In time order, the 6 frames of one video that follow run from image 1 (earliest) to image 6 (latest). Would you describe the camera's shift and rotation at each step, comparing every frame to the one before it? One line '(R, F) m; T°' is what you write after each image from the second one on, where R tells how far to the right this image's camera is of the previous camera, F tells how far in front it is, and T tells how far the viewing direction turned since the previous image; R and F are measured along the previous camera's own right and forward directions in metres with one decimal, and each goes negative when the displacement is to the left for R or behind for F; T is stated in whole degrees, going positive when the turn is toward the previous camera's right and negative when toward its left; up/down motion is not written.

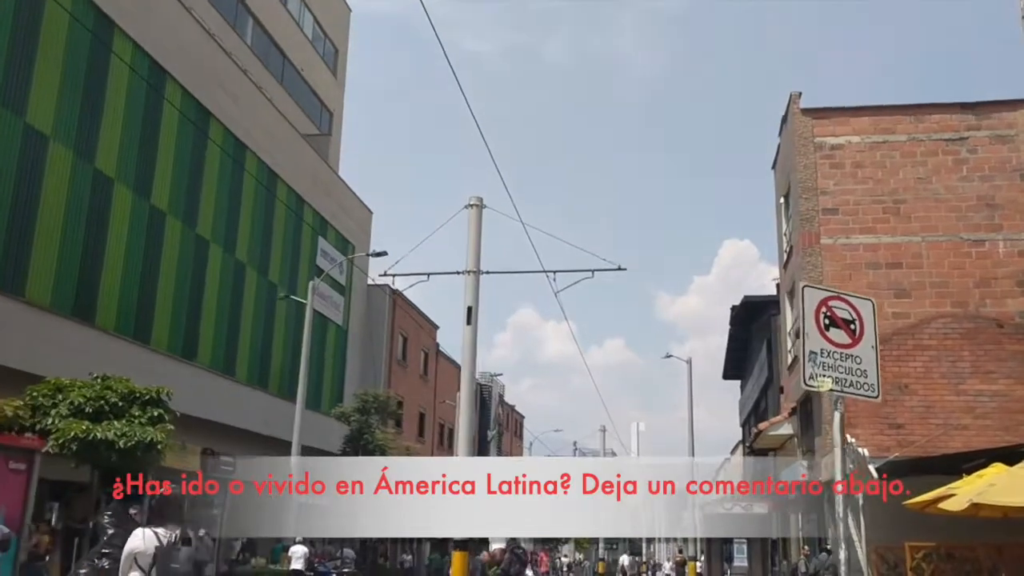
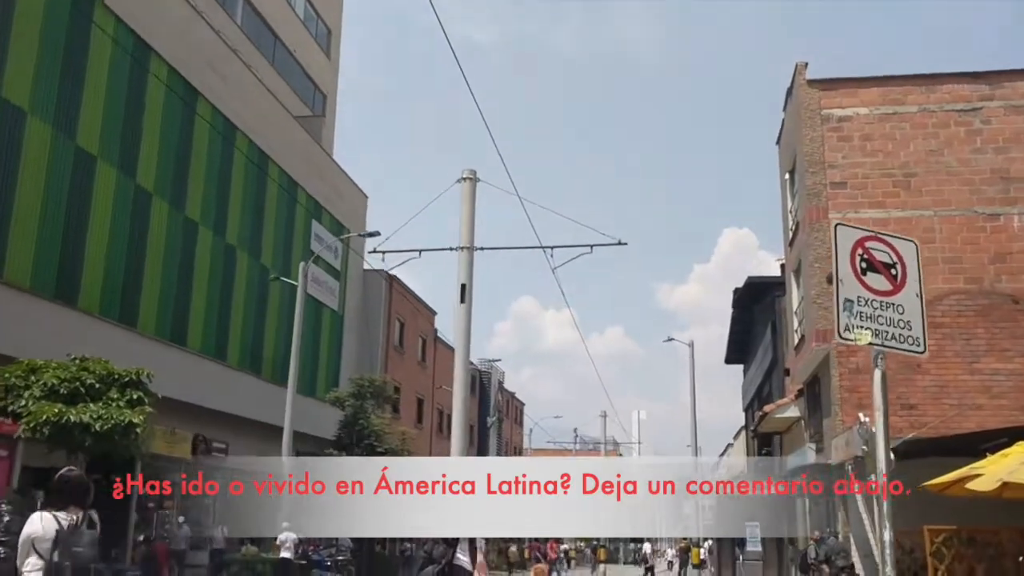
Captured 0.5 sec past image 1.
(+0.1, +0.7) m; 0°
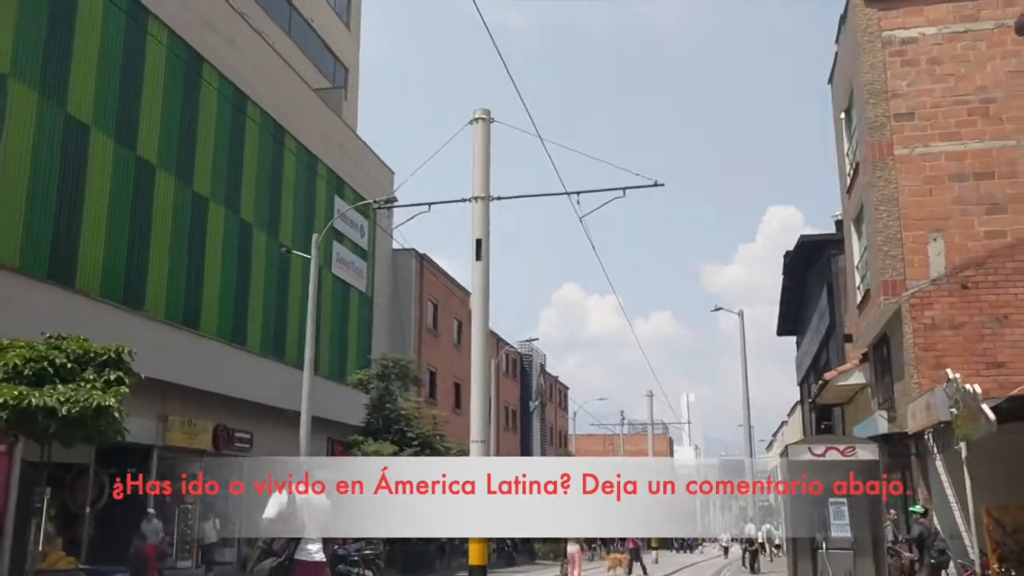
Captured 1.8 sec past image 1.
(+0.3, +1.8) m; -3°
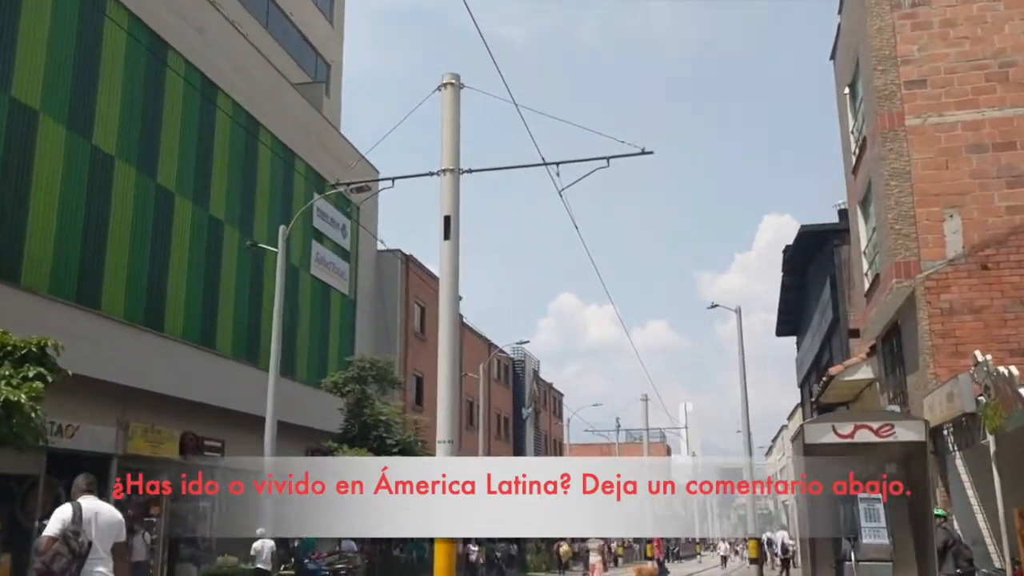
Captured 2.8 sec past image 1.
(+0.3, +1.4) m; 0°
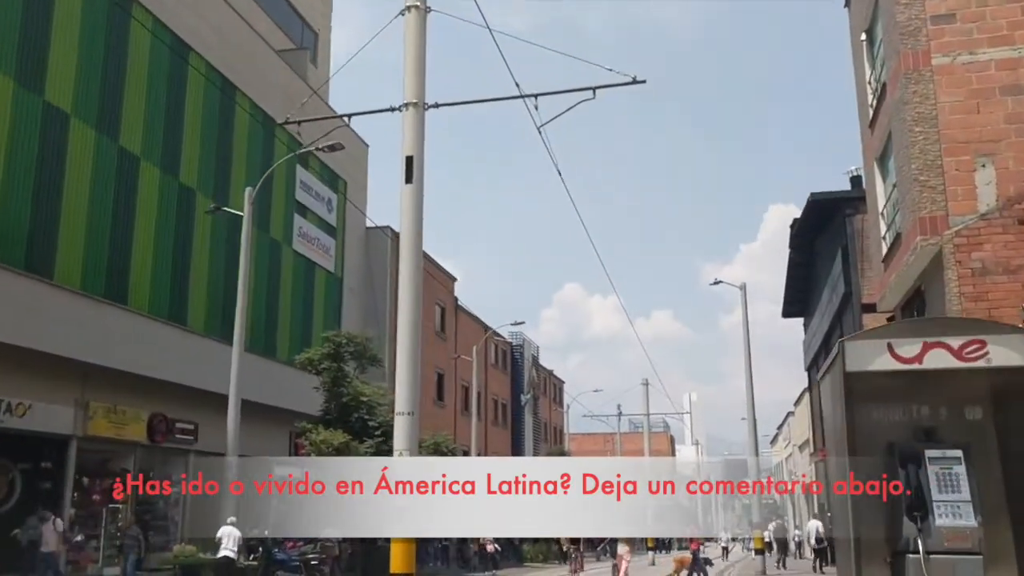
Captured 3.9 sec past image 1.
(+0.4, +1.5) m; 0°
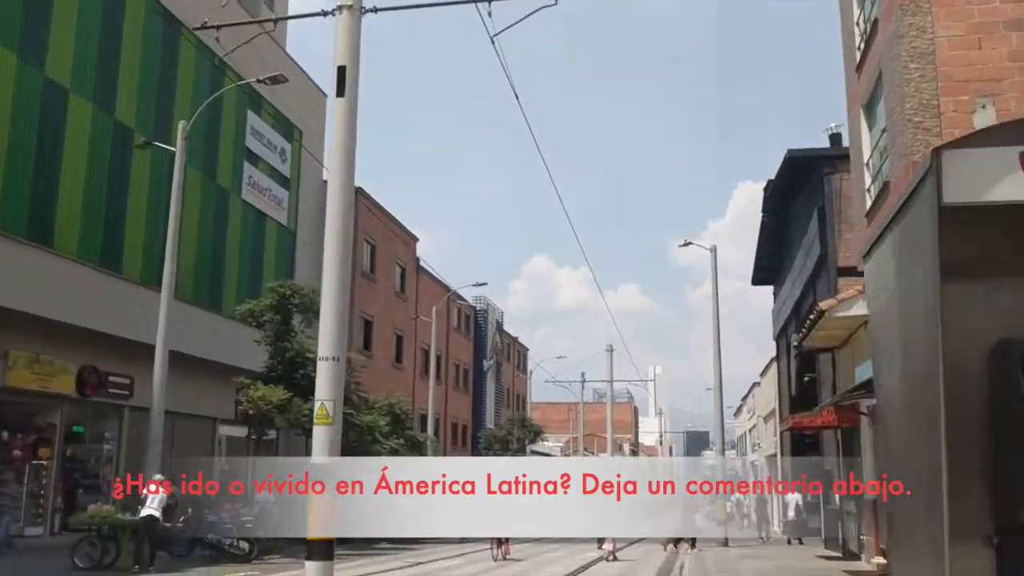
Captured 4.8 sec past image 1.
(+0.2, +1.2) m; +2°
